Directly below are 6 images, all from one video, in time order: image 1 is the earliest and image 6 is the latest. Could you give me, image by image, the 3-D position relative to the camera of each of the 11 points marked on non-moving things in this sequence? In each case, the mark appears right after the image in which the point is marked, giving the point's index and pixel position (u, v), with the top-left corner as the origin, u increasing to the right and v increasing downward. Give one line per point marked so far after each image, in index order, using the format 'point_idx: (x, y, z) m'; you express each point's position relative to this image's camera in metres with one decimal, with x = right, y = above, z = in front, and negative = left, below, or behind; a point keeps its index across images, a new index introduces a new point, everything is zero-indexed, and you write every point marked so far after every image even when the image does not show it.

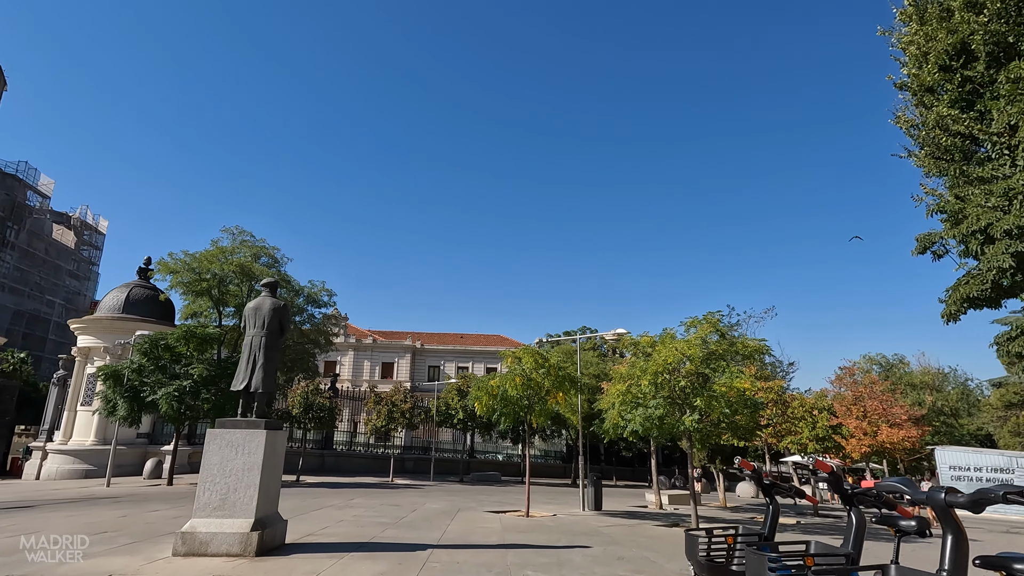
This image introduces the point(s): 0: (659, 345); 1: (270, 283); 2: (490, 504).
0: (+3.6, -1.3, +13.6) m
1: (-3.5, +0.1, +8.1) m
2: (-0.6, -6.3, +16.4) m
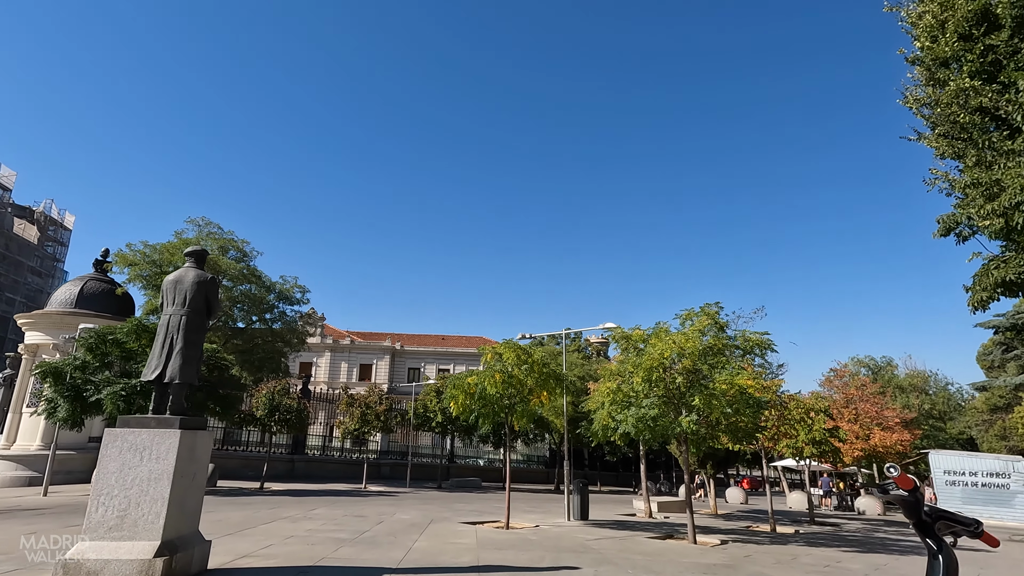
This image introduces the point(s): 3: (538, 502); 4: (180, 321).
0: (+3.1, -1.1, +12.4) m
1: (-3.8, +0.4, +6.8) m
2: (-1.2, -6.0, +15.0) m
3: (+0.9, -7.6, +20.0) m
4: (-3.7, -0.4, +6.3) m
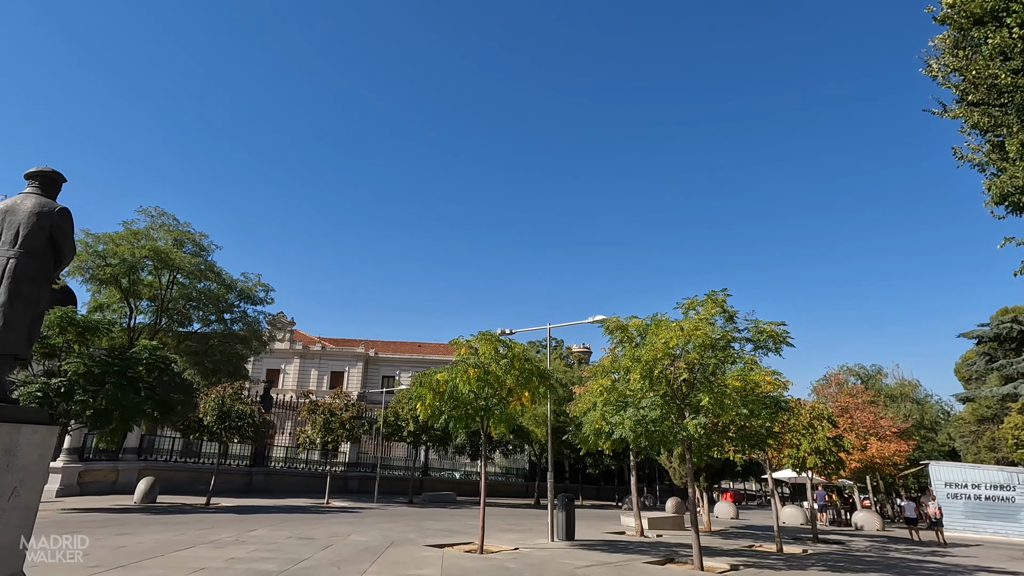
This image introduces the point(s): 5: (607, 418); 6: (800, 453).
0: (+2.7, -0.8, +10.7) m
1: (-4.0, +1.0, +4.9) m
2: (-1.8, -5.7, +13.1) m
3: (+0.1, -7.4, +18.1) m
4: (-3.9, +0.2, +4.4) m
5: (+1.9, -2.6, +11.2) m
6: (+8.7, -5.0, +17.1) m
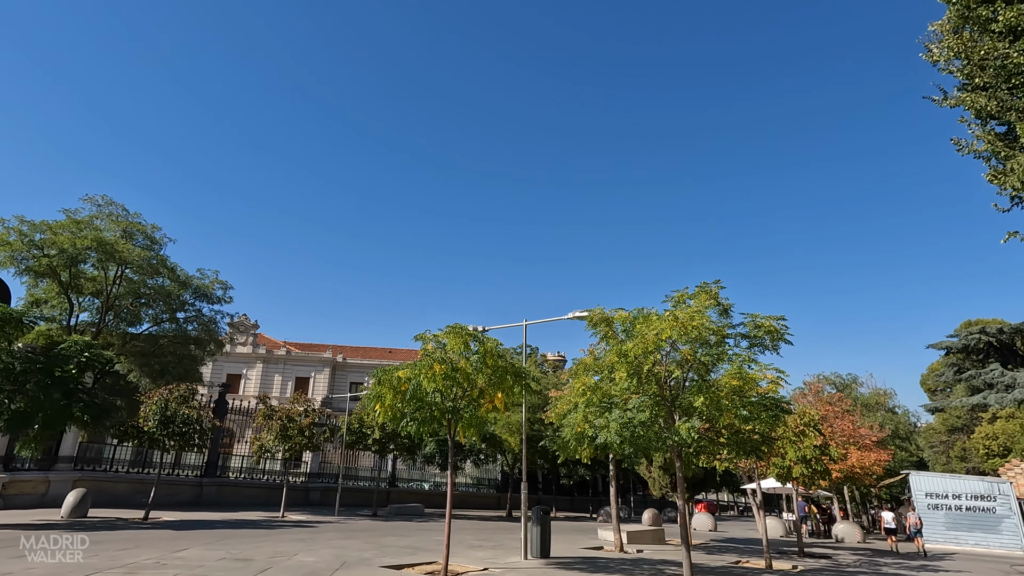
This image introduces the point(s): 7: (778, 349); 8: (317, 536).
0: (+2.2, -0.6, +9.6) m
1: (-4.2, +1.3, +3.6) m
2: (-2.4, -5.5, +11.8) m
3: (-0.8, -7.3, +16.8) m
4: (-4.1, +0.5, +3.0) m
5: (+1.4, -2.4, +10.1) m
6: (+7.9, -5.0, +16.2) m
7: (+4.7, -1.1, +9.9) m
8: (-4.8, -6.1, +13.9) m
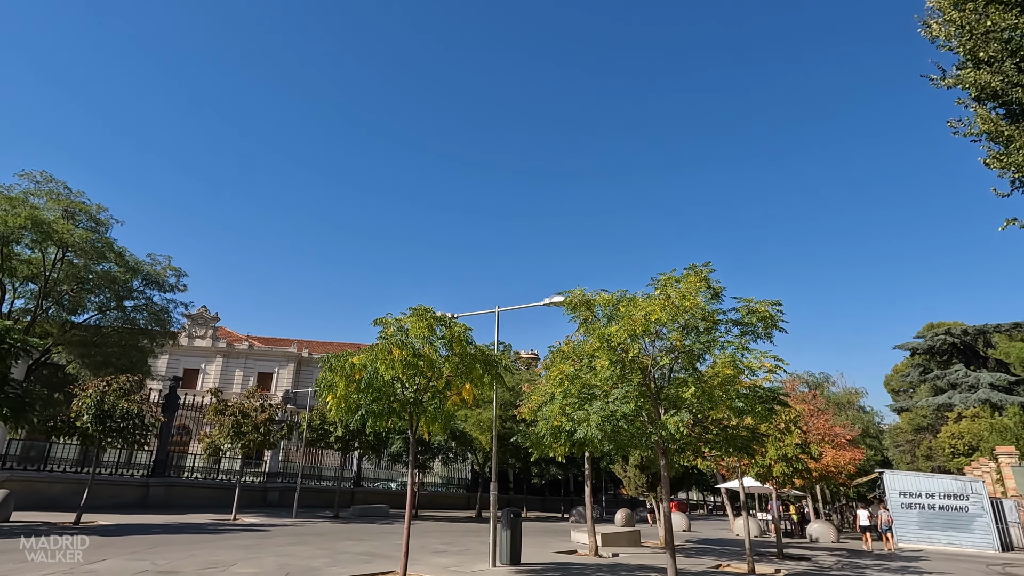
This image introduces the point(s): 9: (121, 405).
0: (+1.7, -0.3, +8.7) m
1: (-4.3, +1.7, +2.4) m
2: (-3.0, -5.1, +10.7) m
3: (-1.7, -7.0, +15.8) m
4: (-4.2, +0.9, +1.8) m
5: (+0.9, -2.1, +9.1) m
6: (+7.1, -4.8, +15.6) m
7: (+4.2, -0.8, +9.1) m
8: (-5.5, -5.7, +12.6) m
9: (-11.7, -3.5, +17.0) m
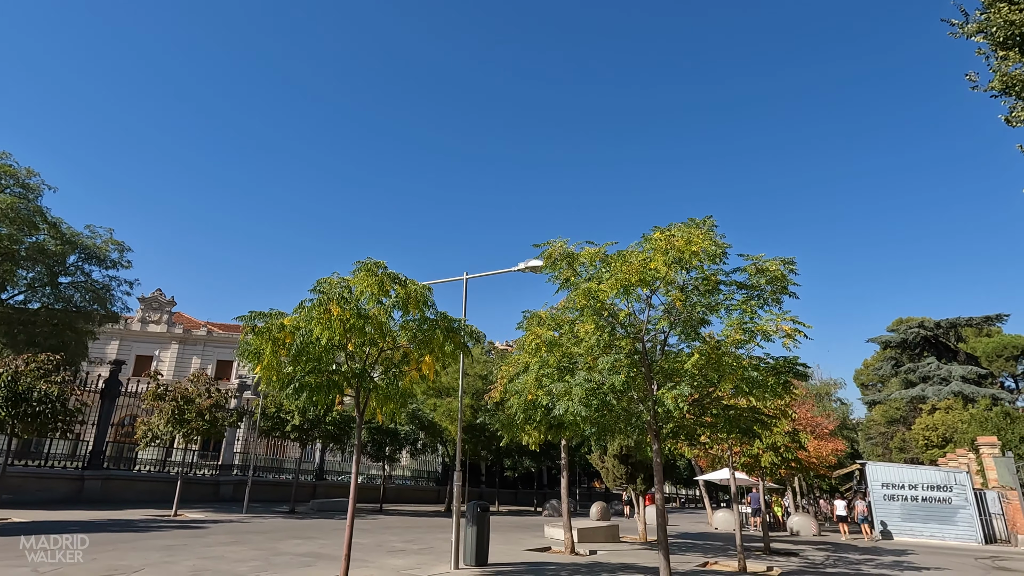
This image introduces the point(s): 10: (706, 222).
0: (+1.3, +0.3, +7.4) m
1: (-4.5, +2.4, +0.7) m
2: (-3.6, -4.4, +9.1) m
3: (-2.5, -6.2, +14.4) m
4: (-4.3, +1.6, +0.2) m
5: (+0.4, -1.4, +7.7) m
6: (+6.3, -4.2, +14.5) m
7: (+3.7, -0.2, +7.8) m
8: (-6.2, -4.9, +11.0) m
9: (-12.5, -2.7, +15.0) m
10: (+2.8, +1.0, +8.1) m
